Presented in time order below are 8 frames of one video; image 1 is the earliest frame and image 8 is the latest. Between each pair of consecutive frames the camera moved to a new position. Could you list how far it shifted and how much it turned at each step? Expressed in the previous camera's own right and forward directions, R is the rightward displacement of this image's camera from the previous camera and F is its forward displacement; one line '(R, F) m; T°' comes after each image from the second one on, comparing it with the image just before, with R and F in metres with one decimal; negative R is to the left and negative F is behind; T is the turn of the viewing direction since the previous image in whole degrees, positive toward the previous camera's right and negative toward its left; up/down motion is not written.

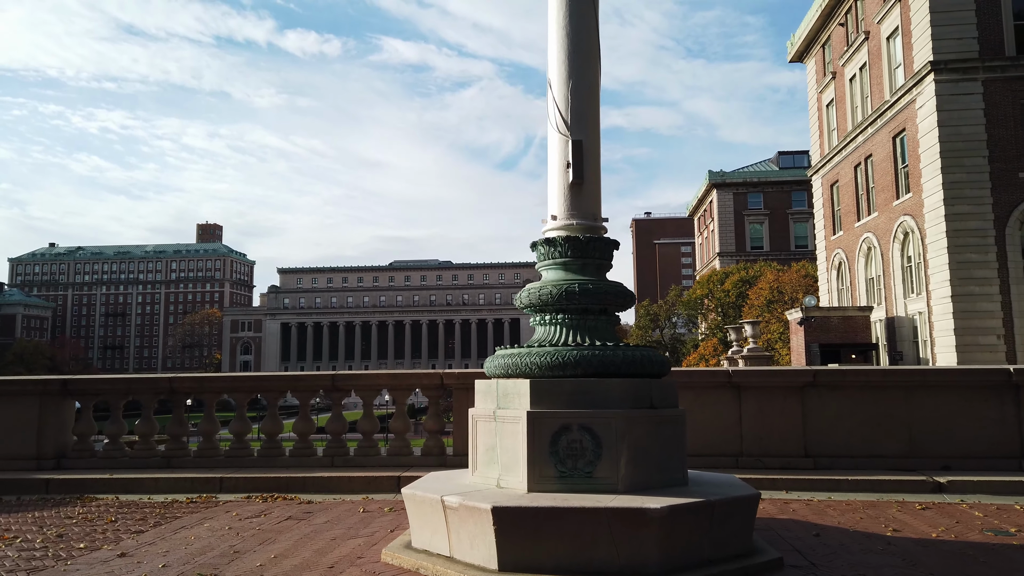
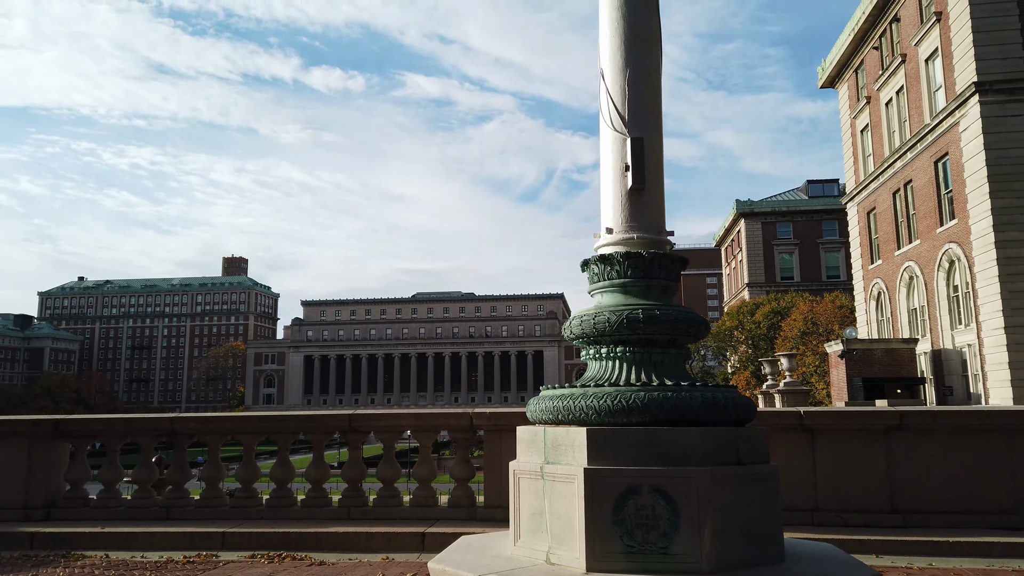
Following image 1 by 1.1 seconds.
(-0.2, +1.0) m; -2°
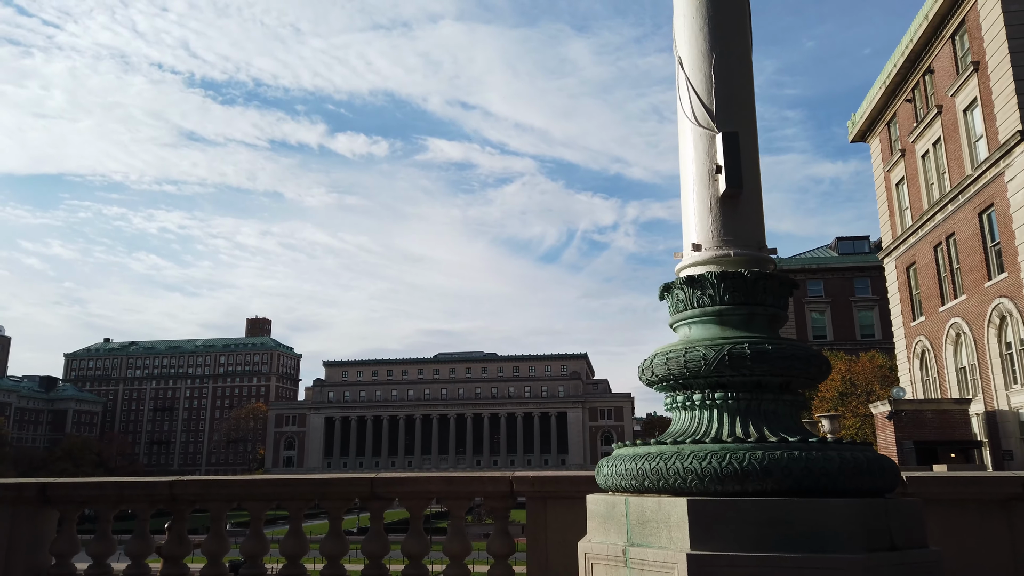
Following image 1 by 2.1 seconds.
(-0.2, +1.0) m; -2°
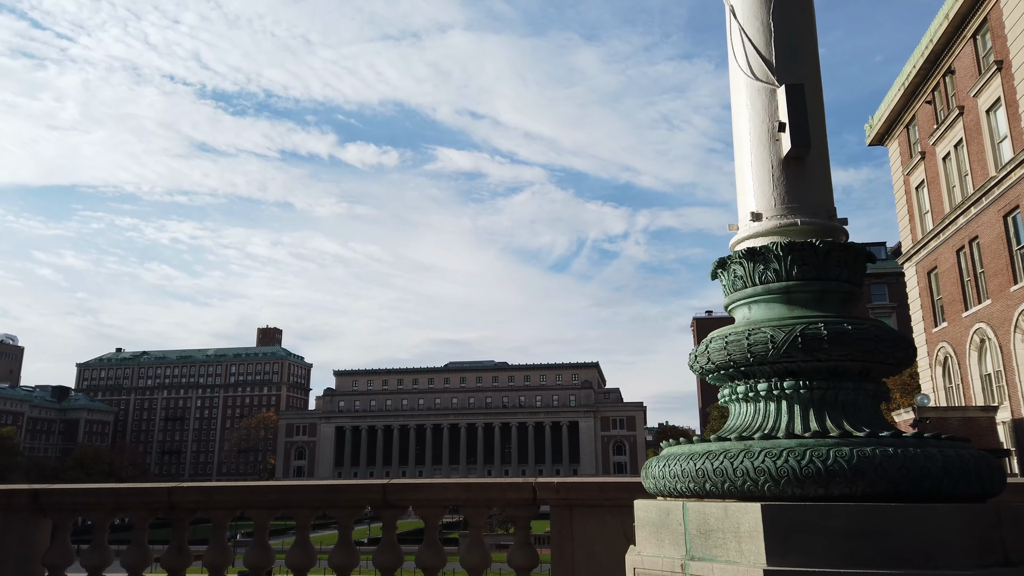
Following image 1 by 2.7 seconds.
(-0.1, +0.5) m; -1°
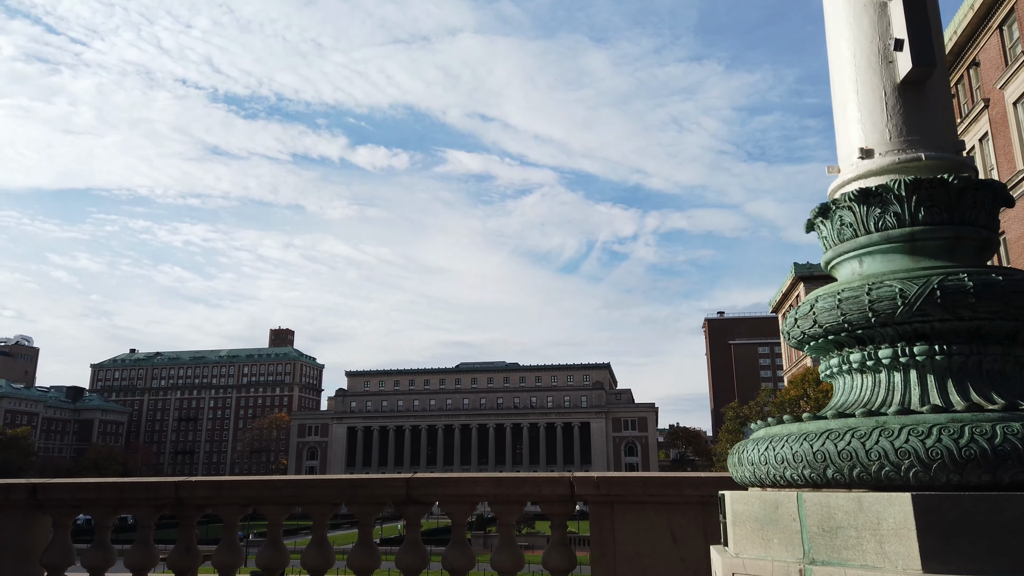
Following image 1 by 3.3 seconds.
(-0.2, +0.6) m; -1°
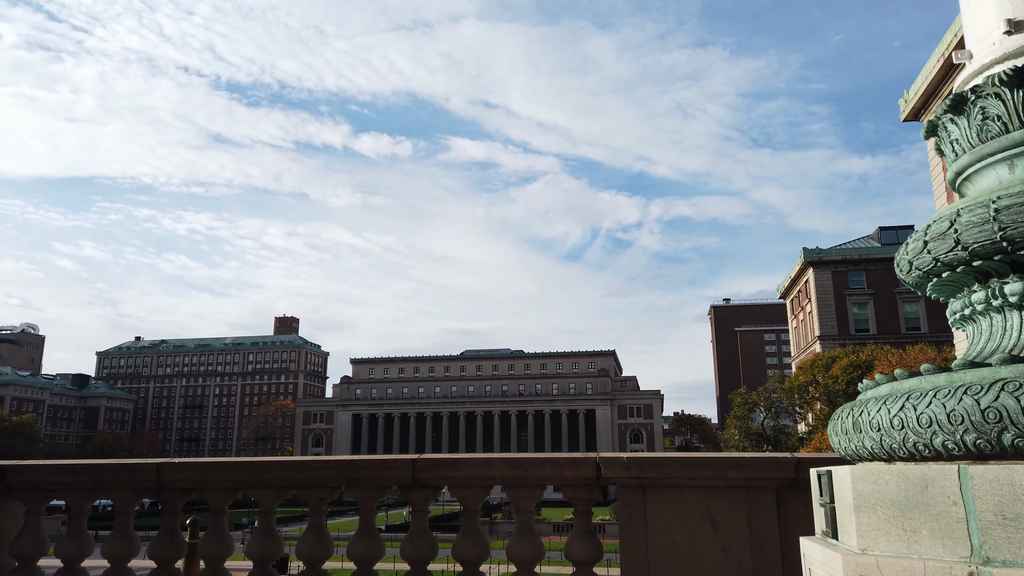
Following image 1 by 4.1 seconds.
(-0.1, +0.7) m; 0°
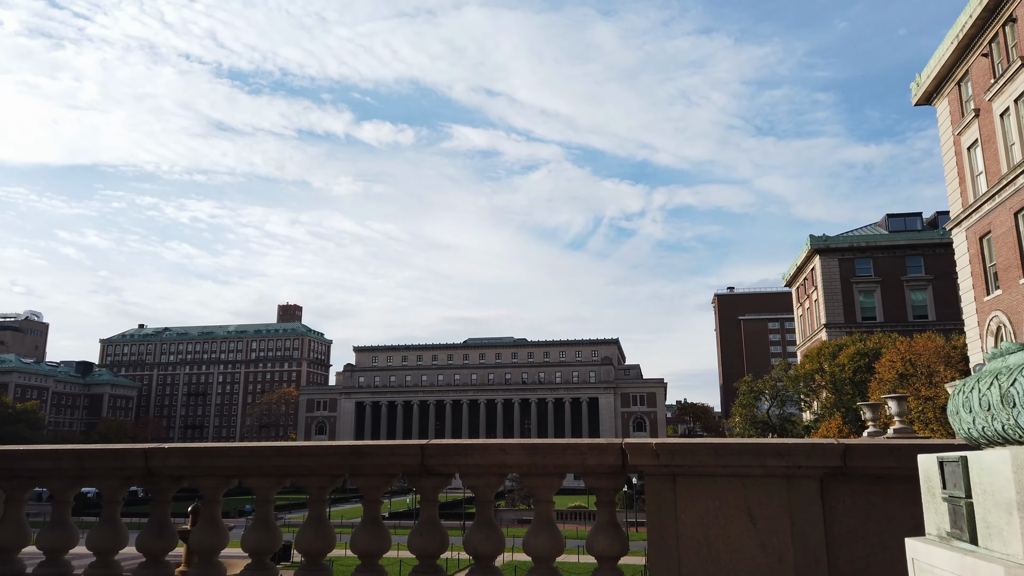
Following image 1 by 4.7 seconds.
(-0.1, +0.5) m; 0°
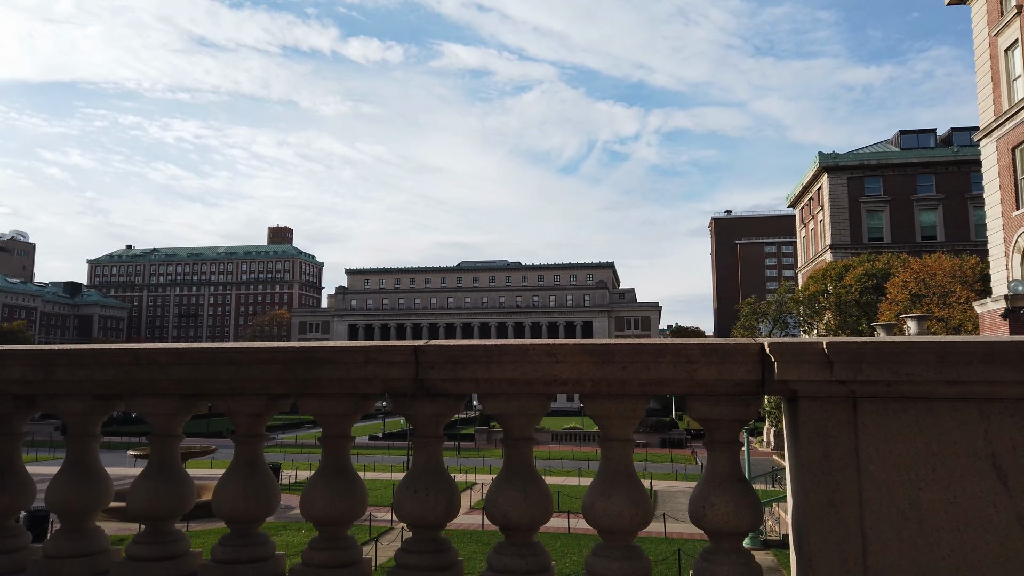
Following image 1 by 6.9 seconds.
(-0.3, +2.1) m; +1°
